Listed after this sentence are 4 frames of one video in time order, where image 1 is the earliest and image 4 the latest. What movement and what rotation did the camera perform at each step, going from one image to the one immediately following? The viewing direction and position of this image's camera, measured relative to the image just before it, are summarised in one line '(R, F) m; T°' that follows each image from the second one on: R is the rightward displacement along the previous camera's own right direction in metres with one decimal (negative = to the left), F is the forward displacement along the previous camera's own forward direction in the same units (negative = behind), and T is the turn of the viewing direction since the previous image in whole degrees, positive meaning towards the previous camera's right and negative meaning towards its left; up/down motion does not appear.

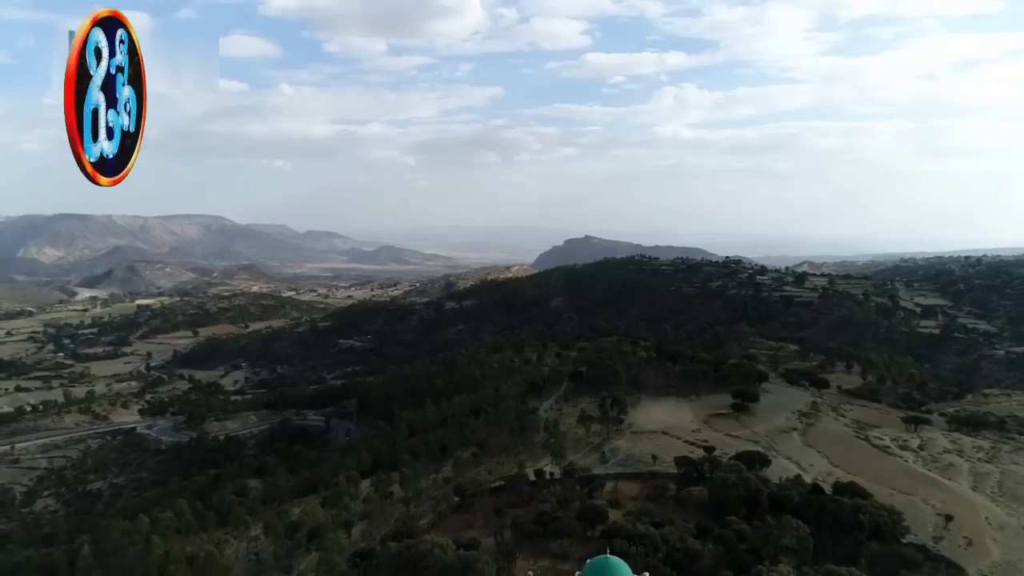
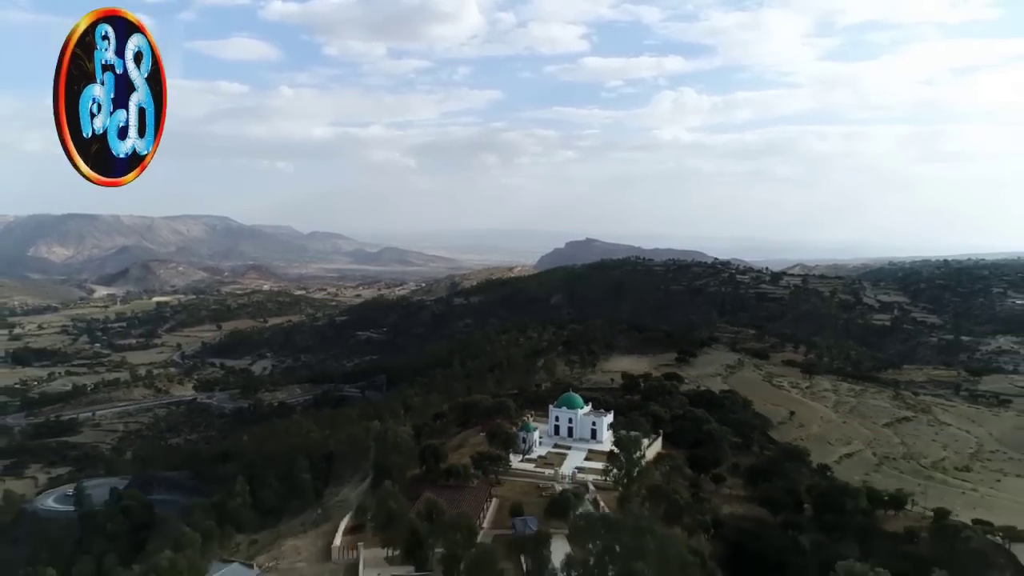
(-0.5, -13.9) m; 0°
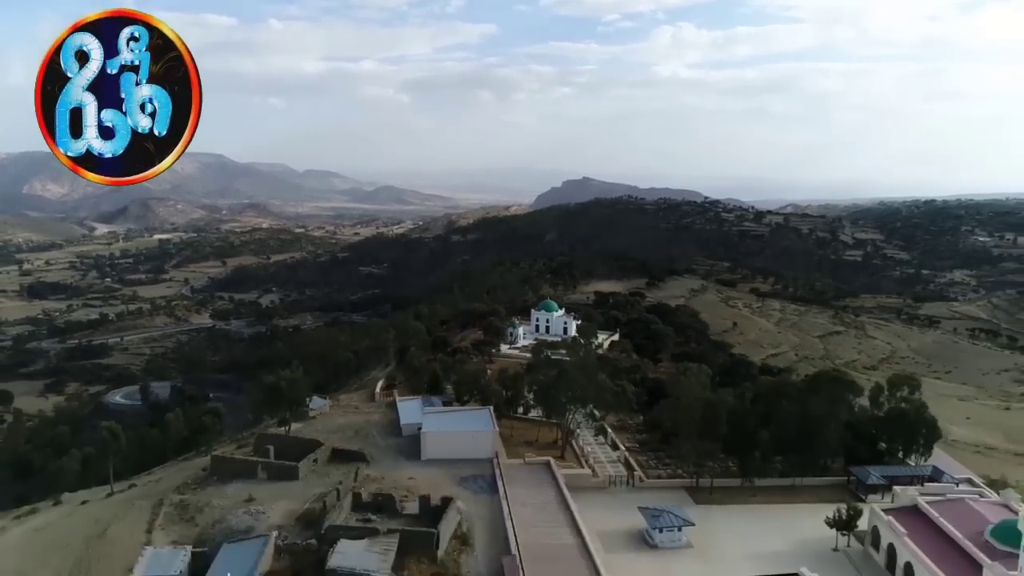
(+0.3, -7.2) m; 0°
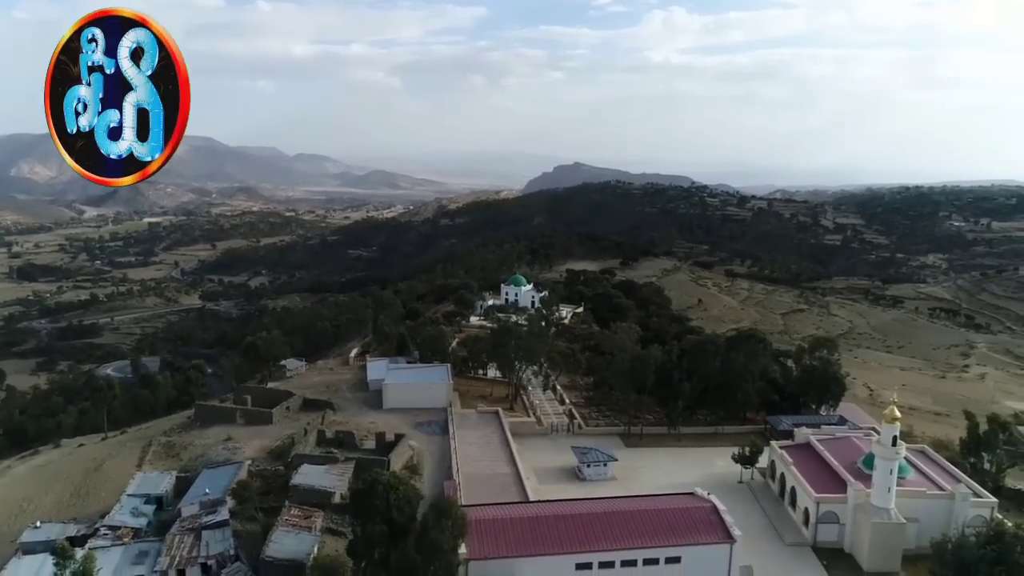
(+1.2, -2.1) m; +1°
